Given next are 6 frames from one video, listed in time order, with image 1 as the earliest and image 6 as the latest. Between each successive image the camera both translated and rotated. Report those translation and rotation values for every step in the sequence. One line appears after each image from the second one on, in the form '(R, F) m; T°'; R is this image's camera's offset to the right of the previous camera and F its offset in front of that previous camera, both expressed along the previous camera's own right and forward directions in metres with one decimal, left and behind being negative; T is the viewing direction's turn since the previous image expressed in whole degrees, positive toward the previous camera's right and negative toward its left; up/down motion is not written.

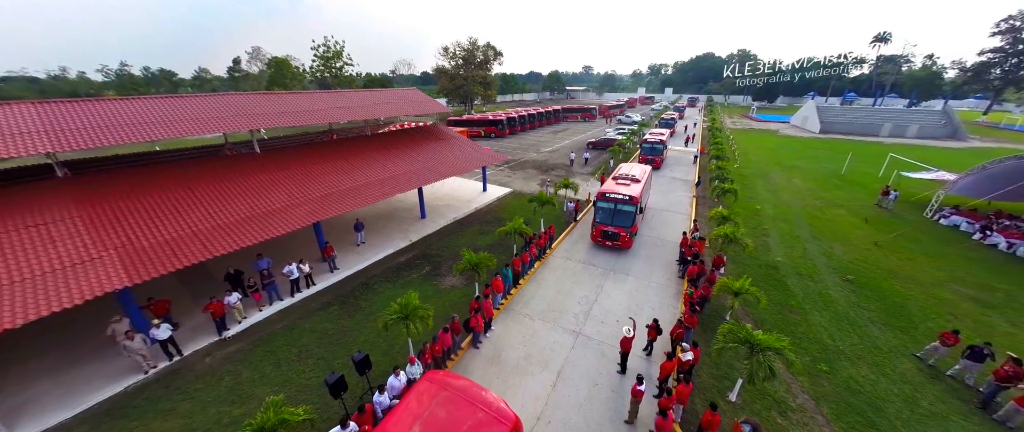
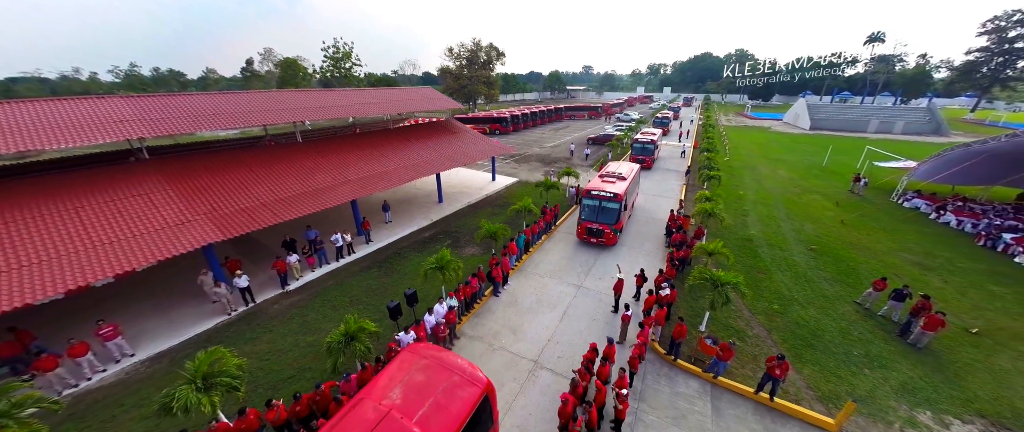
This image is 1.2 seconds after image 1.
(-0.4, -1.9) m; 0°
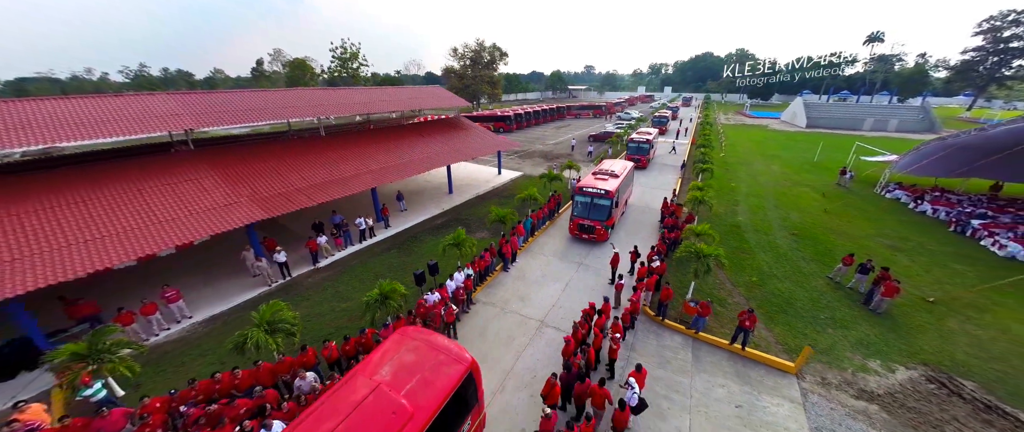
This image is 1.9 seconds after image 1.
(-0.2, -1.3) m; 0°
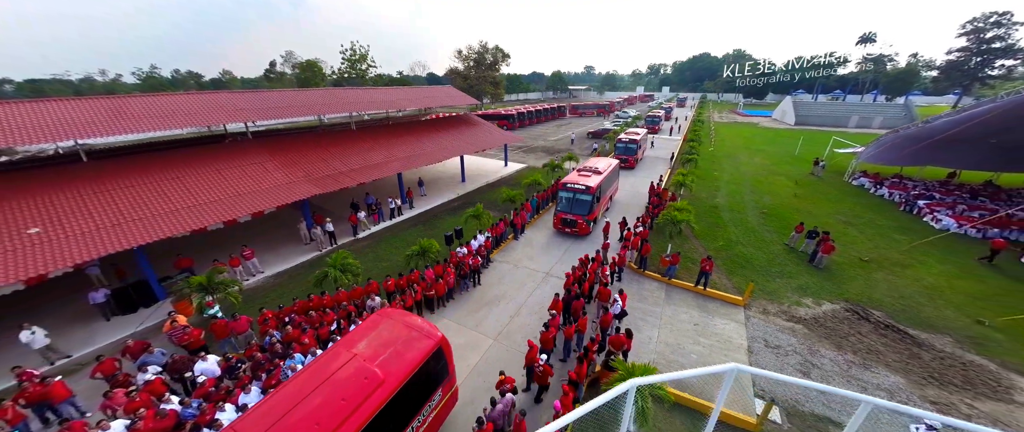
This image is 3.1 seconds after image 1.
(-0.4, -2.3) m; 0°
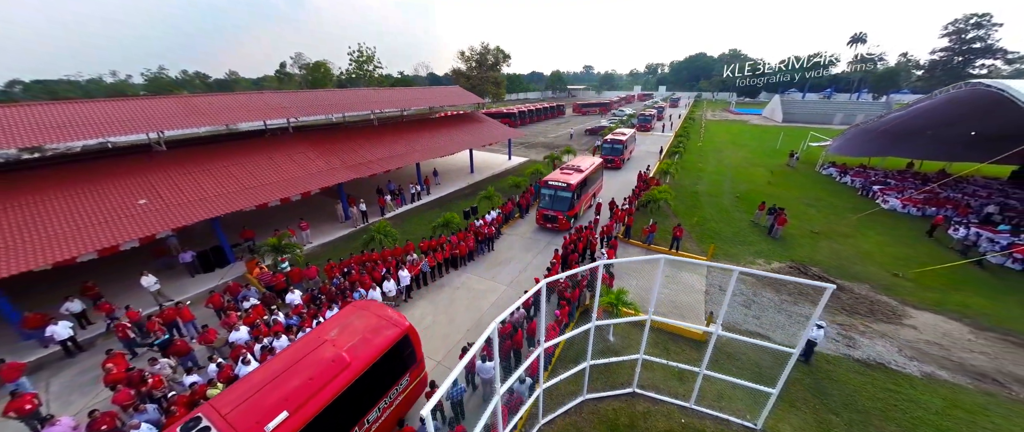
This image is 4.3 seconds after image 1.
(-0.3, -2.4) m; 0°
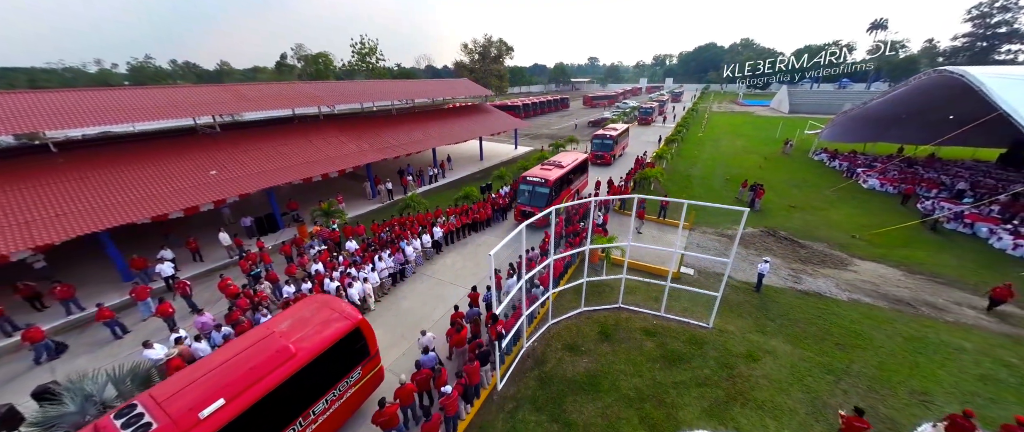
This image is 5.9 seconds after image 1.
(-0.3, -2.3) m; -1°
